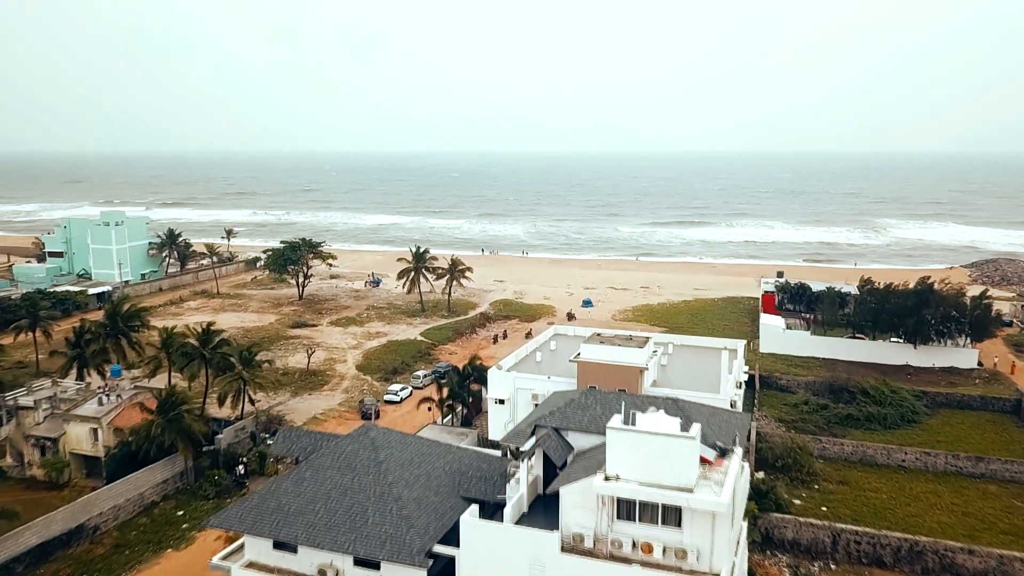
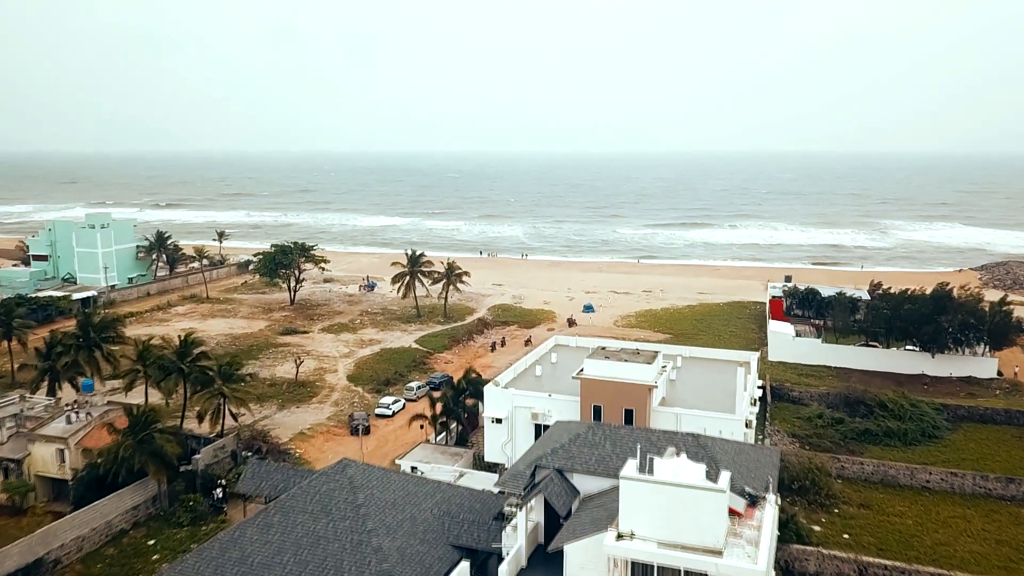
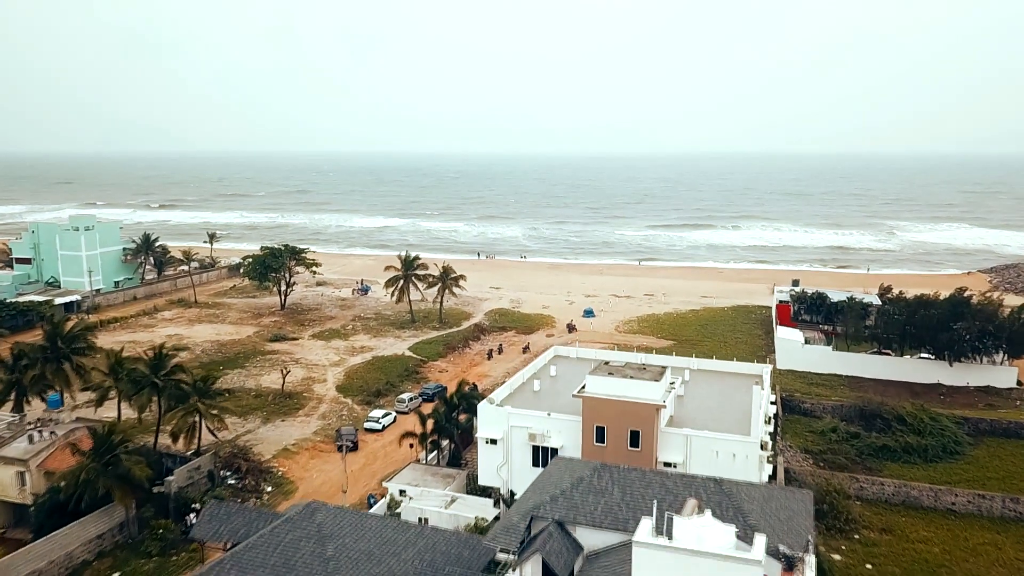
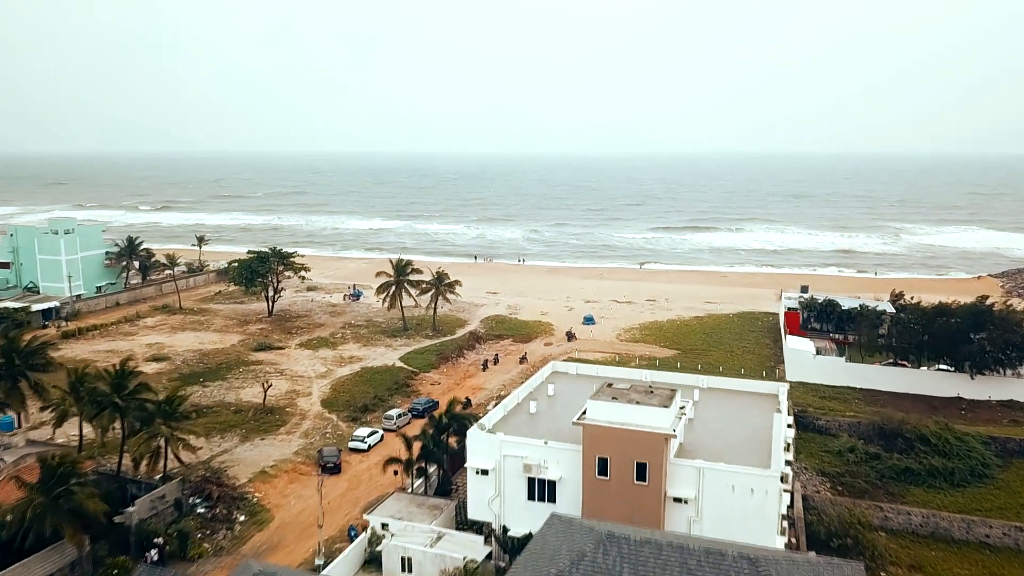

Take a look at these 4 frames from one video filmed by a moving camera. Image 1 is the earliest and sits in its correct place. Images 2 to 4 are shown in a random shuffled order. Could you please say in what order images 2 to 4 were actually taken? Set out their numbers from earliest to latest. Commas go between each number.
2, 3, 4
